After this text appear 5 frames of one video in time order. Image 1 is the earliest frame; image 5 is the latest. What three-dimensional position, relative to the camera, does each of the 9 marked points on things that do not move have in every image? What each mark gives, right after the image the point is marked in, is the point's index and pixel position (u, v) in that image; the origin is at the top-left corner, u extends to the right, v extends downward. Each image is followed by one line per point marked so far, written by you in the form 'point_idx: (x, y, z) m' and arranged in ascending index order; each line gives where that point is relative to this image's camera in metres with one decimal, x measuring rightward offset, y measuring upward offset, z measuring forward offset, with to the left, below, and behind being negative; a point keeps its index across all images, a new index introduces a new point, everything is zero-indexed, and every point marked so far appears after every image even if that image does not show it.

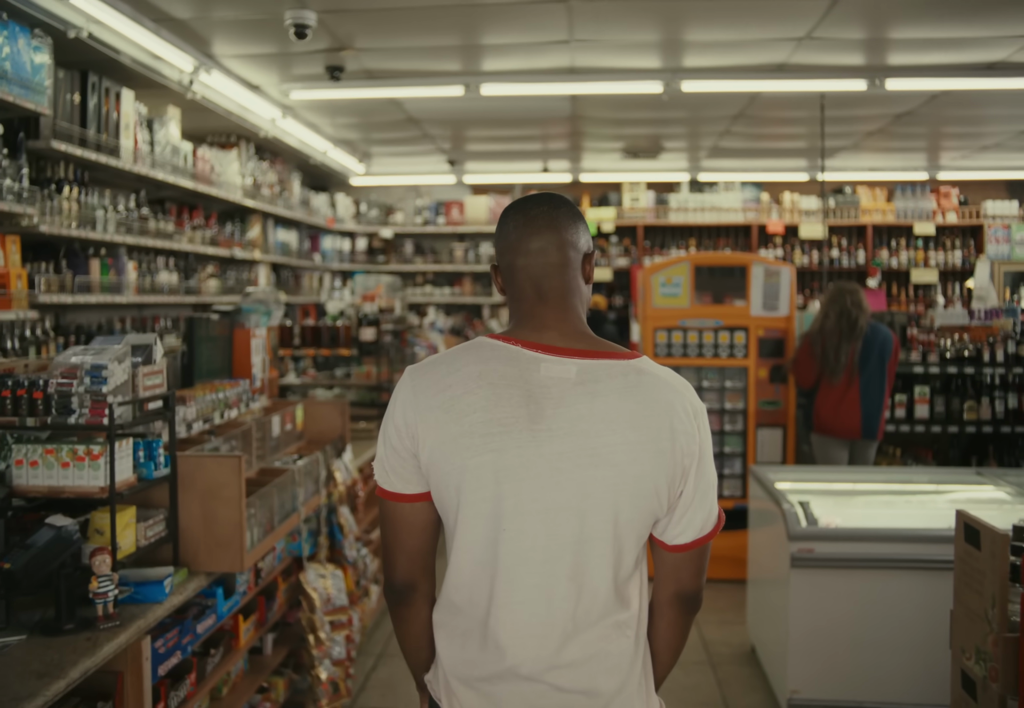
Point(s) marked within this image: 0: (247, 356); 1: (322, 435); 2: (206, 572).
0: (-1.0, 0.0, +3.5) m
1: (-0.8, -0.3, +3.6) m
2: (-0.8, -0.6, +2.4) m
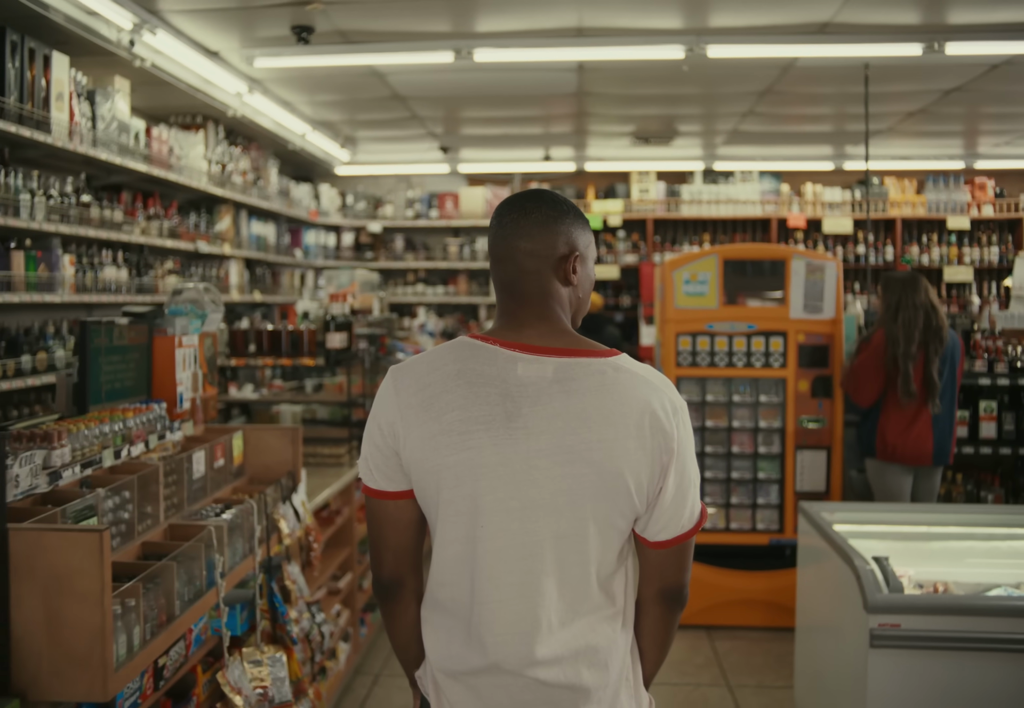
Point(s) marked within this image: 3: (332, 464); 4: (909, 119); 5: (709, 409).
0: (-1.0, -0.1, +2.7) m
1: (-0.8, -0.4, +2.9) m
2: (-0.8, -0.6, +1.6) m
3: (-0.8, -0.5, +3.9) m
4: (+3.1, +1.8, +7.0) m
5: (+1.0, -0.3, +4.4) m
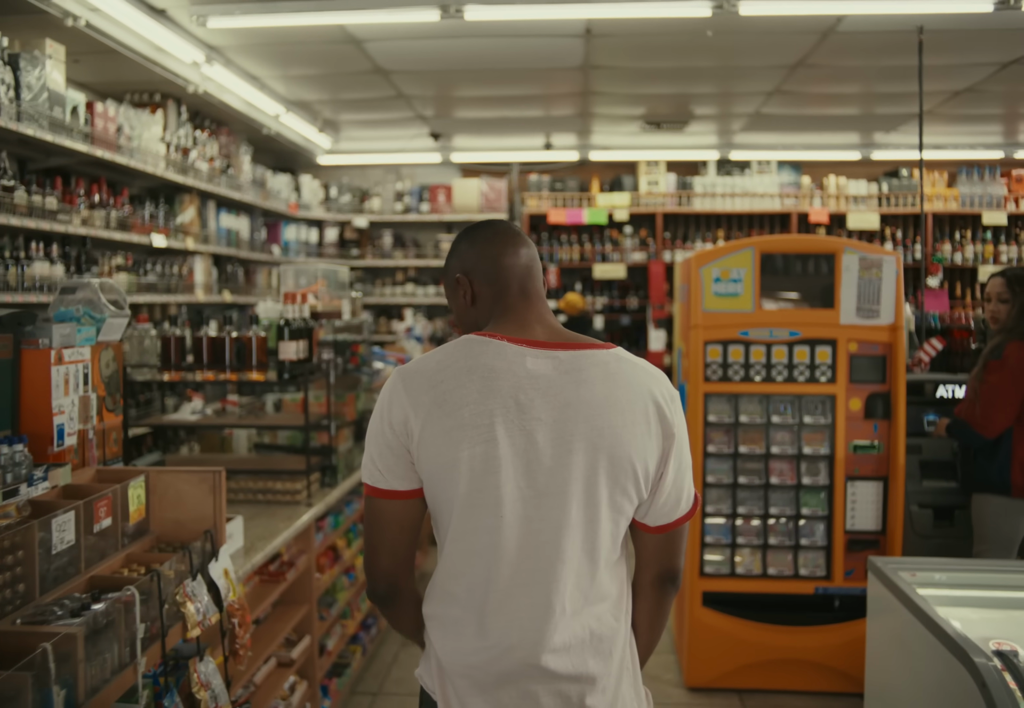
0: (-1.0, -0.1, +2.0) m
1: (-0.8, -0.4, +2.2) m
2: (-0.8, -0.7, +0.9) m
3: (-0.8, -0.5, +3.2) m
4: (+3.0, +1.8, +6.3) m
5: (+0.9, -0.3, +3.7) m
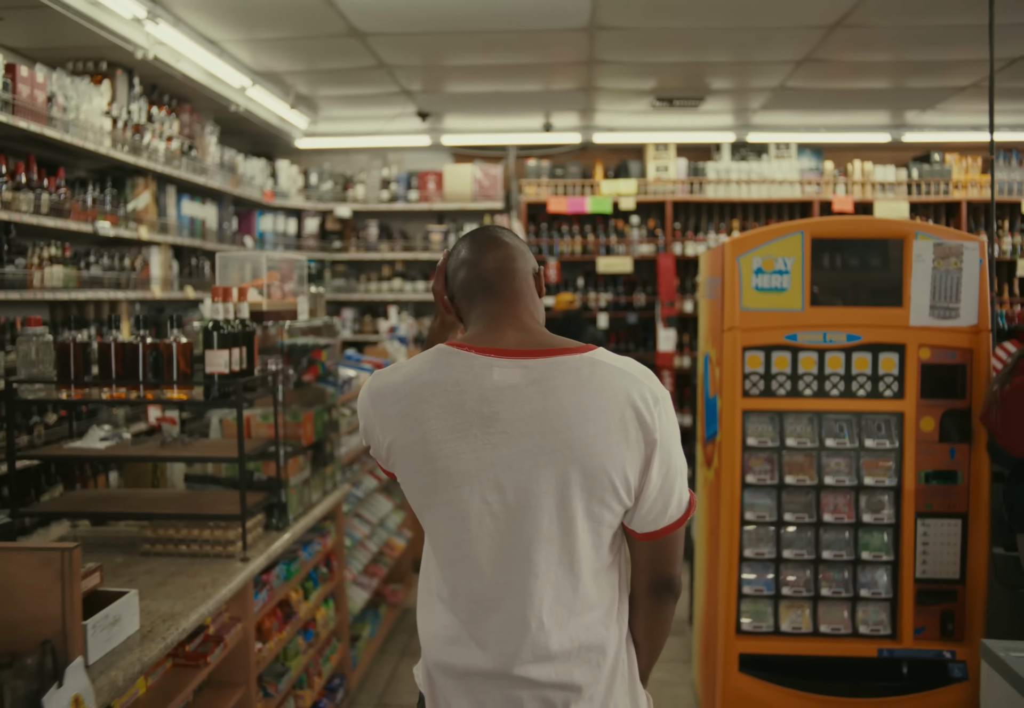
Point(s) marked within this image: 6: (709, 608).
0: (-1.1, -0.1, +1.3) m
1: (-0.8, -0.4, +1.5) m
2: (-0.8, -0.7, +0.2) m
3: (-0.8, -0.6, +2.5) m
4: (+3.0, +1.7, +5.6) m
5: (+0.9, -0.3, +3.0) m
6: (+0.7, -0.9, +3.2) m
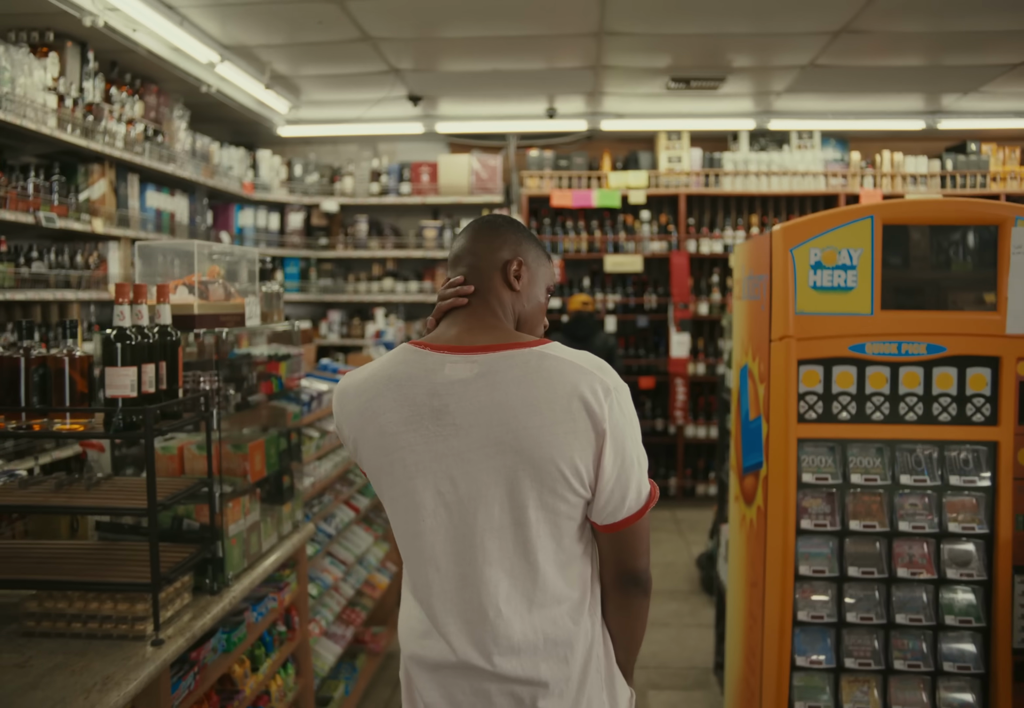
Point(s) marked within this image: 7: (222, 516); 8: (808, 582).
0: (-1.1, -0.2, +0.8) m
1: (-0.8, -0.5, +0.9) m
2: (-0.9, -0.7, -0.4) m
3: (-0.8, -0.6, +1.9) m
4: (+3.0, +1.7, +5.1) m
5: (+0.9, -0.4, +2.4) m
6: (+0.7, -0.9, +2.6) m
7: (-0.7, -0.4, +2.2) m
8: (+0.8, -0.6, +2.5) m
